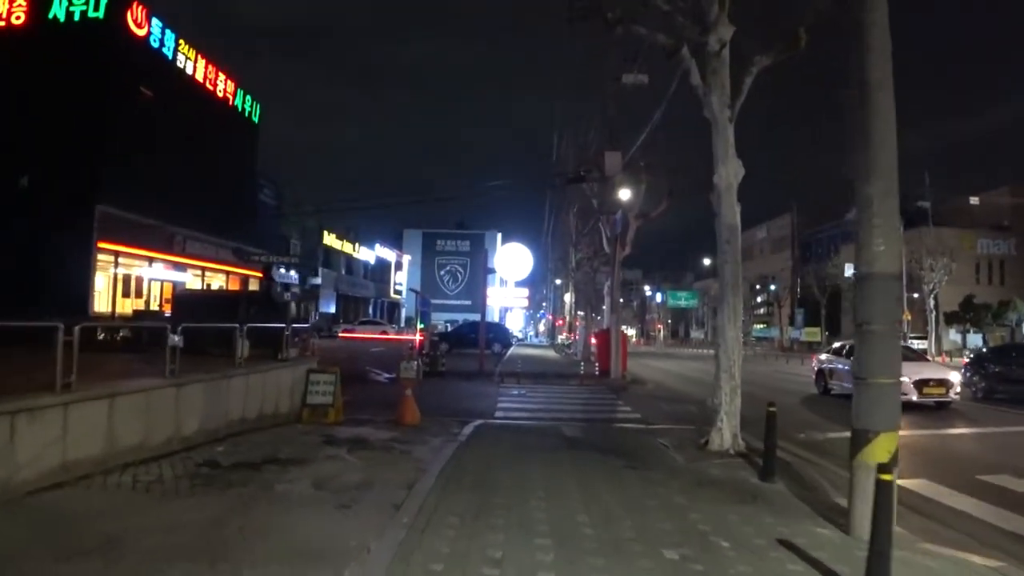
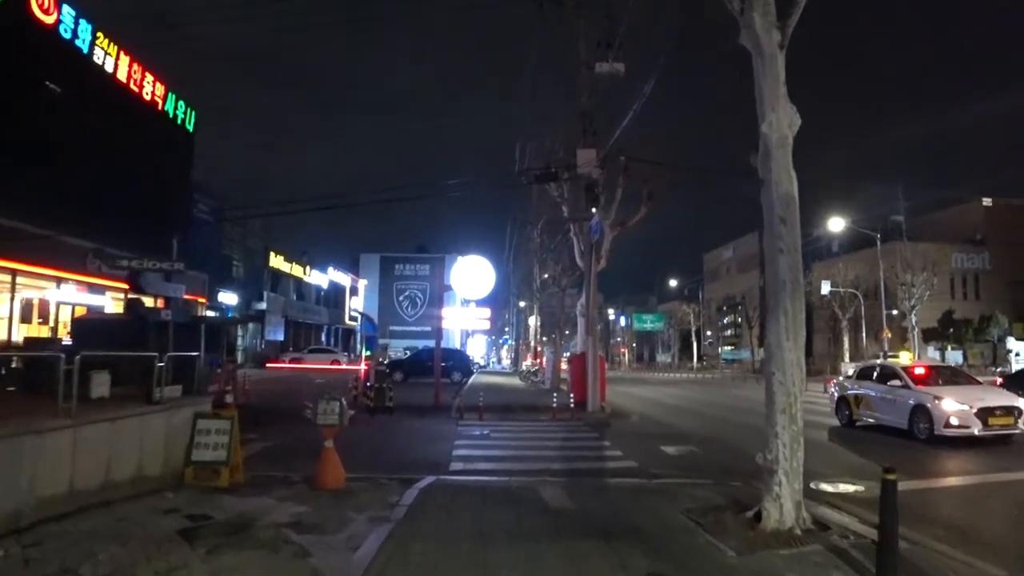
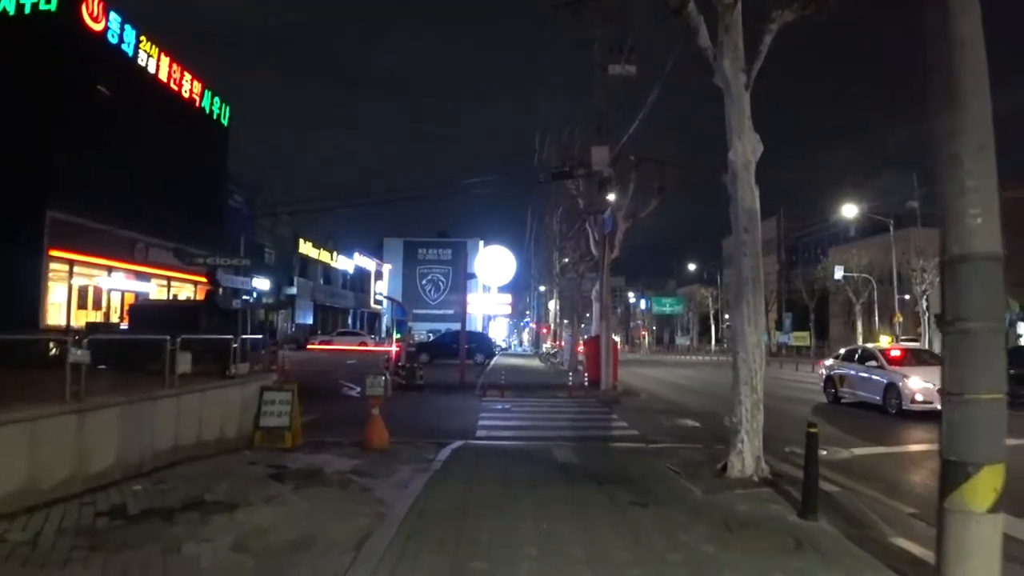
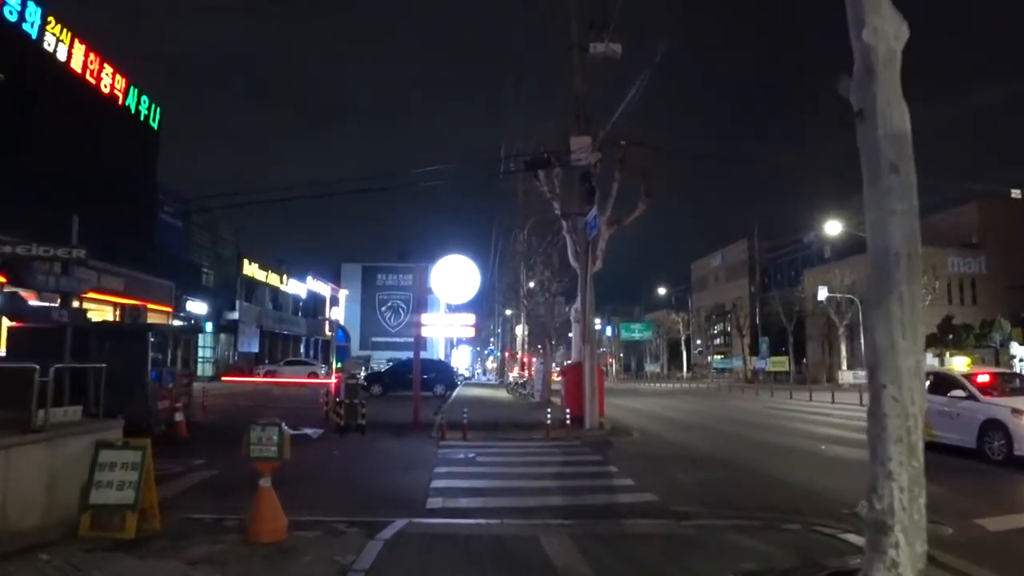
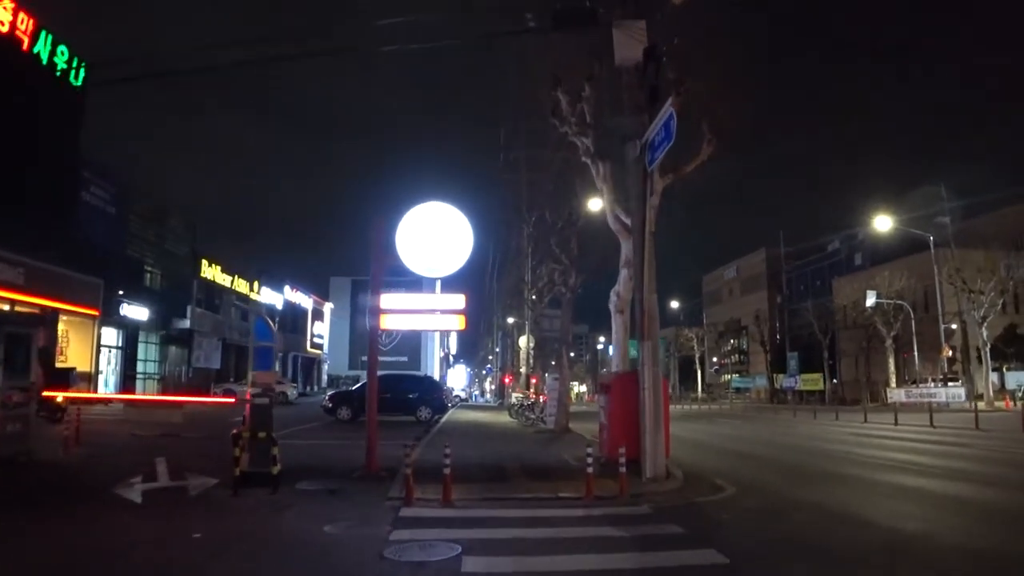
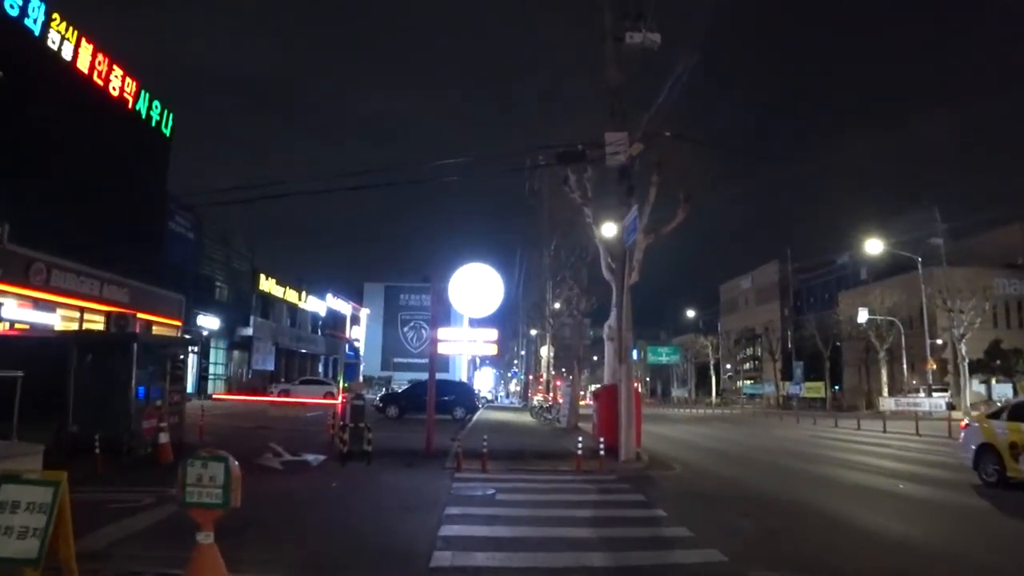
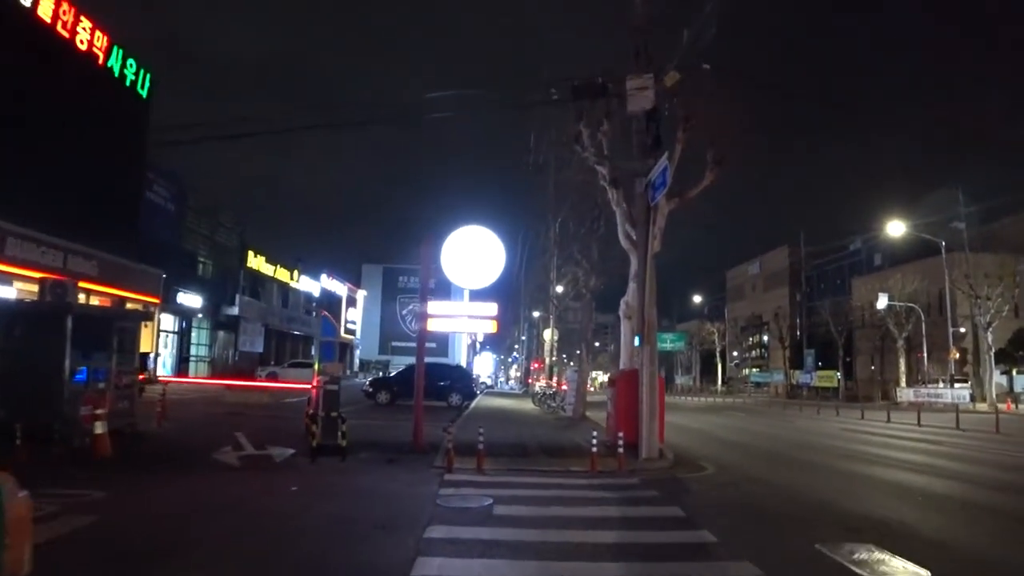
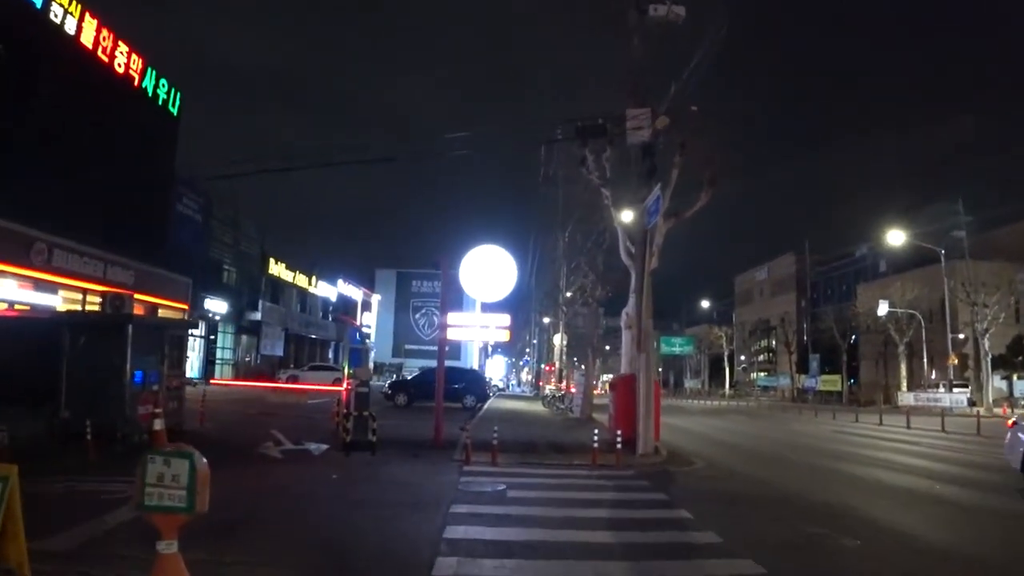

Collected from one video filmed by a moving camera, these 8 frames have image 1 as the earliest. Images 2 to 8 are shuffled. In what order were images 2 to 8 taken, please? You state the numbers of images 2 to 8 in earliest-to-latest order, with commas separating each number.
3, 2, 4, 6, 8, 7, 5
